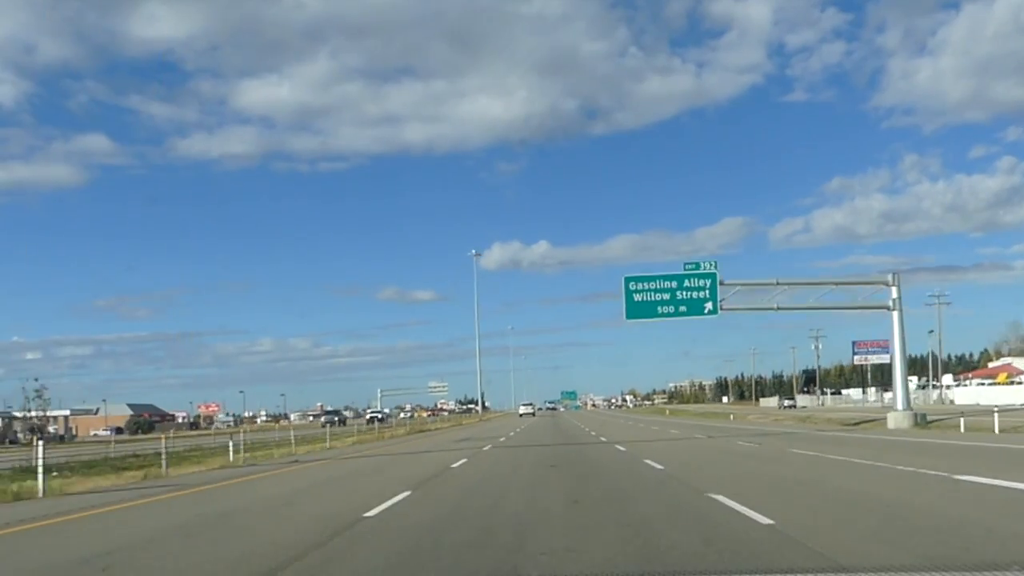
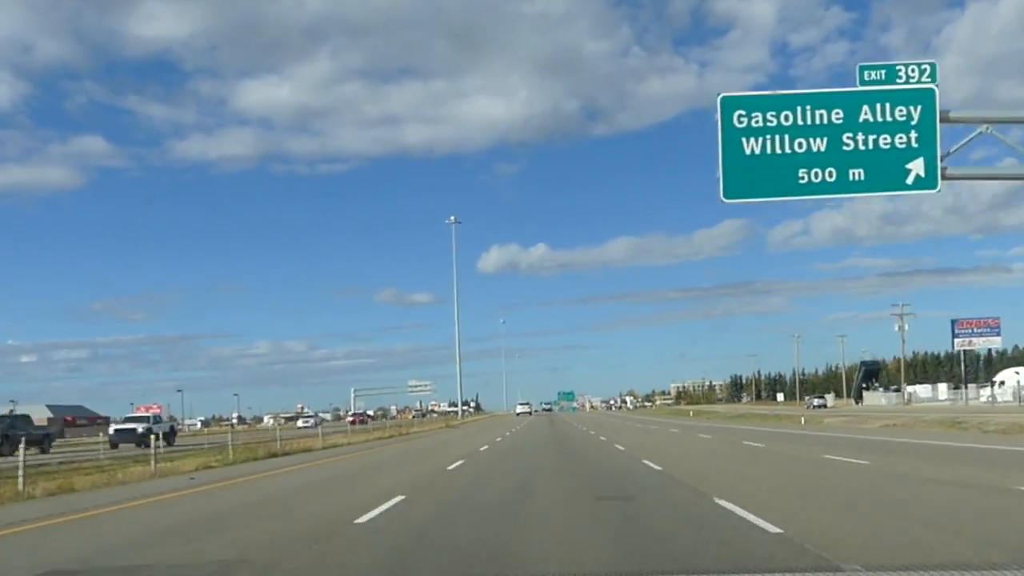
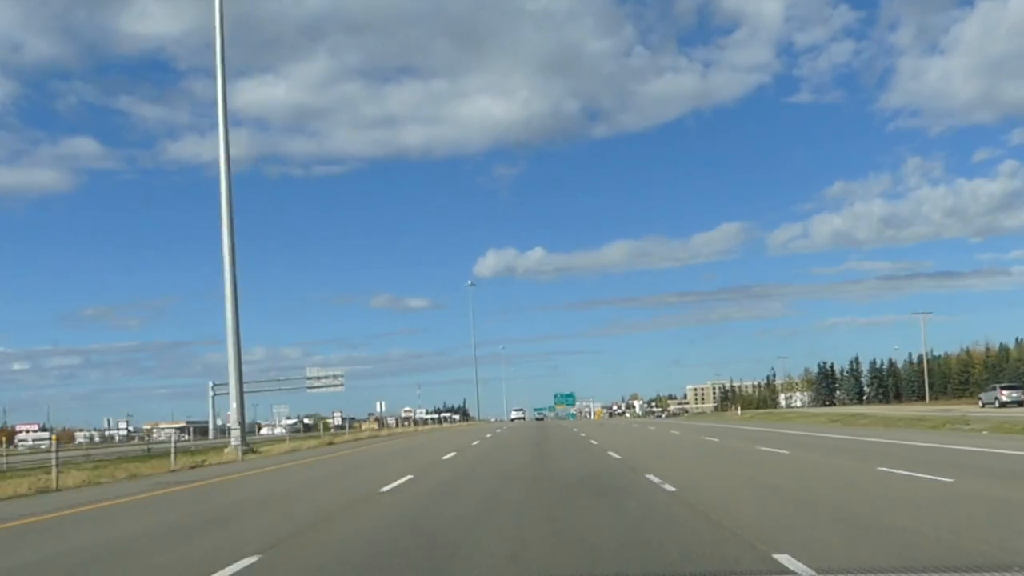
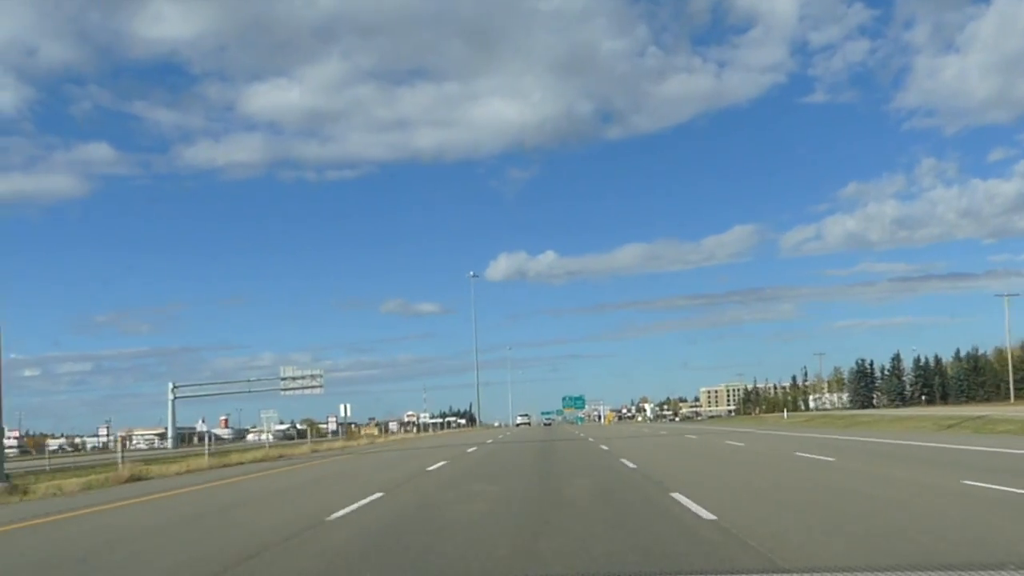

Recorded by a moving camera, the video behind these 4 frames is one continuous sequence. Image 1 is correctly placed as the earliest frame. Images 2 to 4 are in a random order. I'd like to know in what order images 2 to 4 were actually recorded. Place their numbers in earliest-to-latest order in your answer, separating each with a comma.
2, 3, 4
